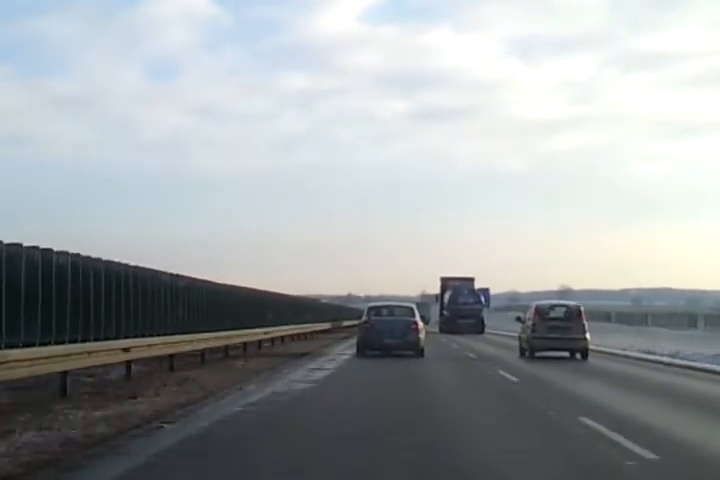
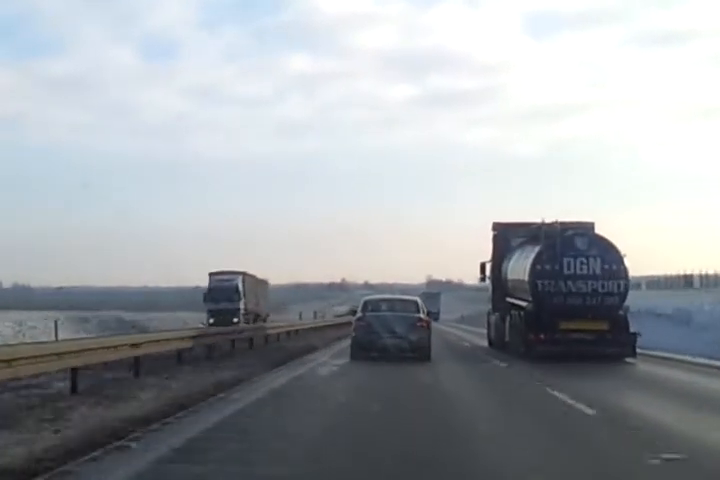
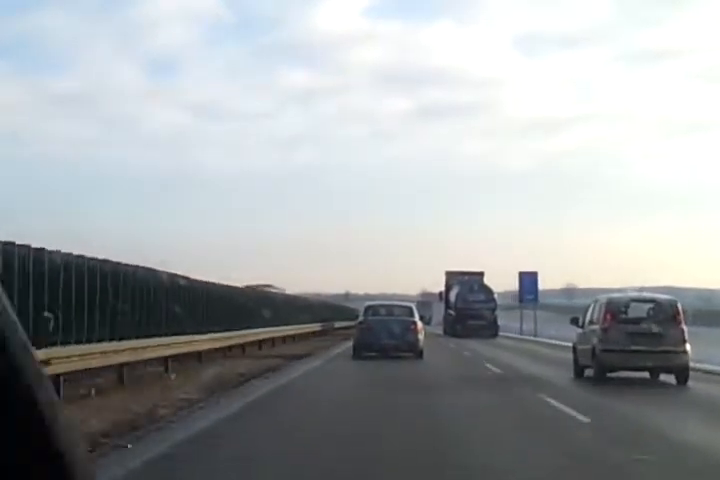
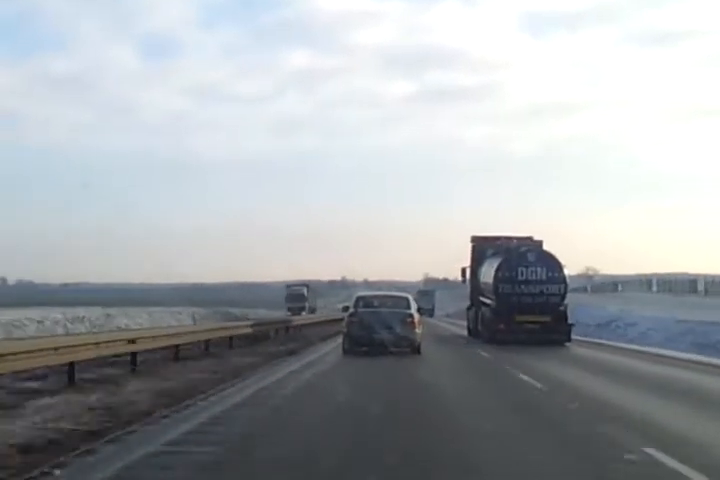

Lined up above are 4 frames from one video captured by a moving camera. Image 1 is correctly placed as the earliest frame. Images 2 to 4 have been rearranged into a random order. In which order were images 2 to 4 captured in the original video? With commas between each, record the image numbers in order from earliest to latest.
3, 4, 2
